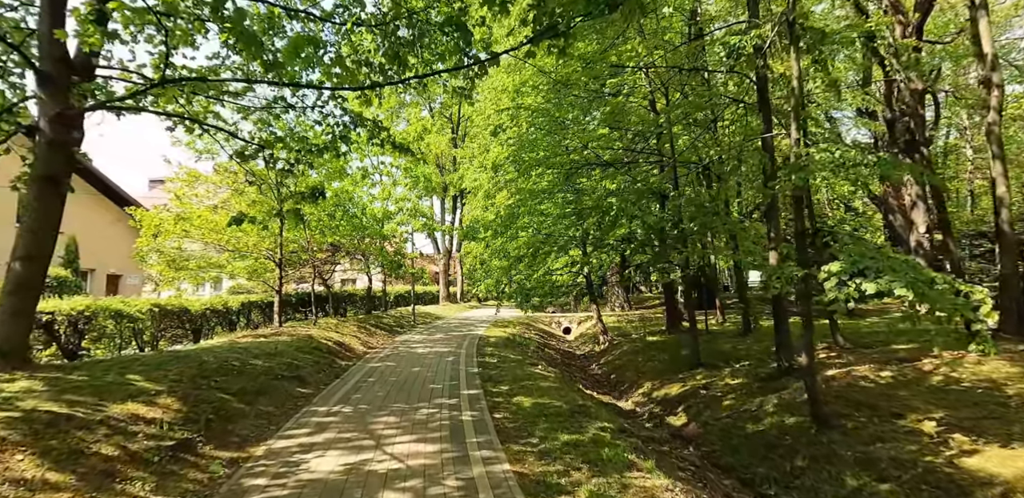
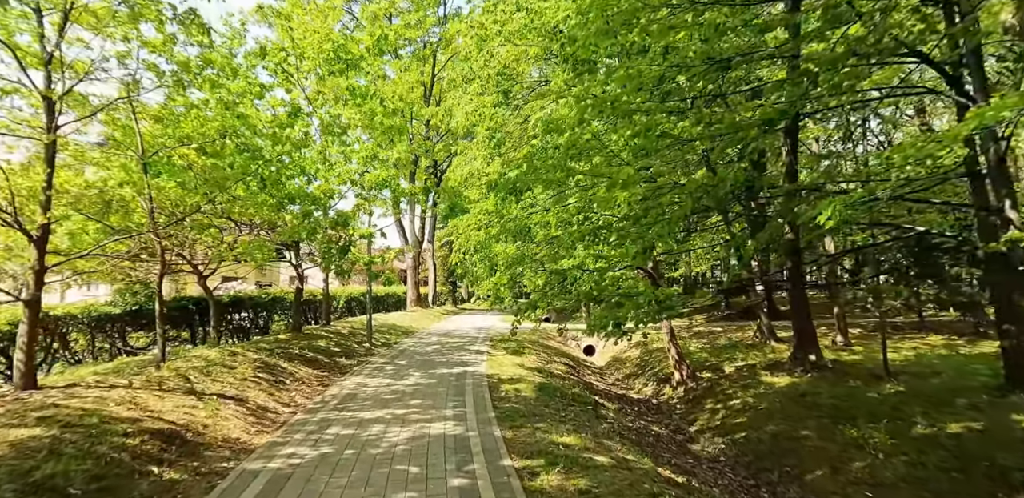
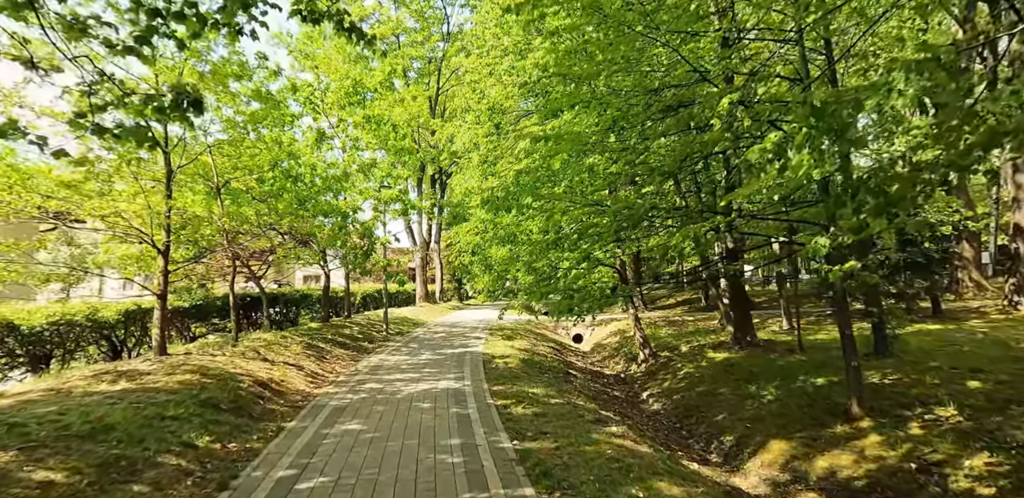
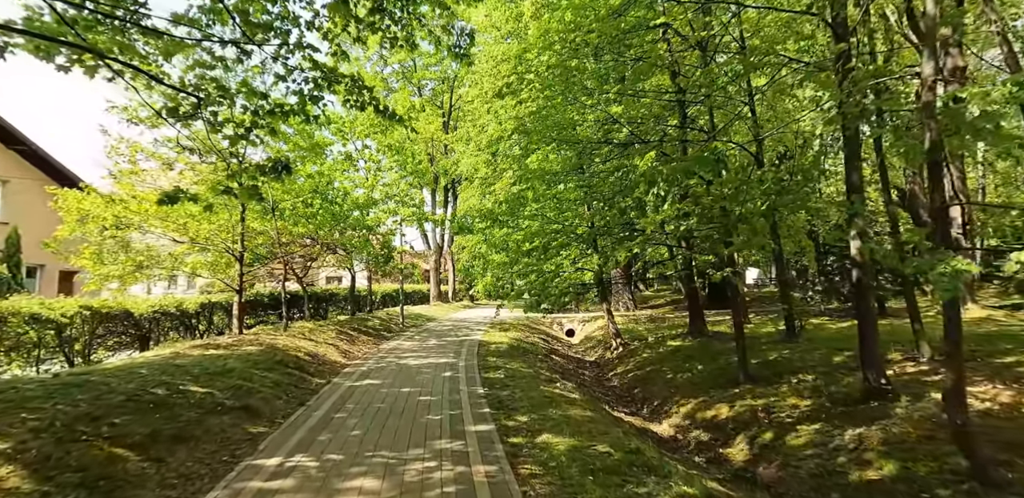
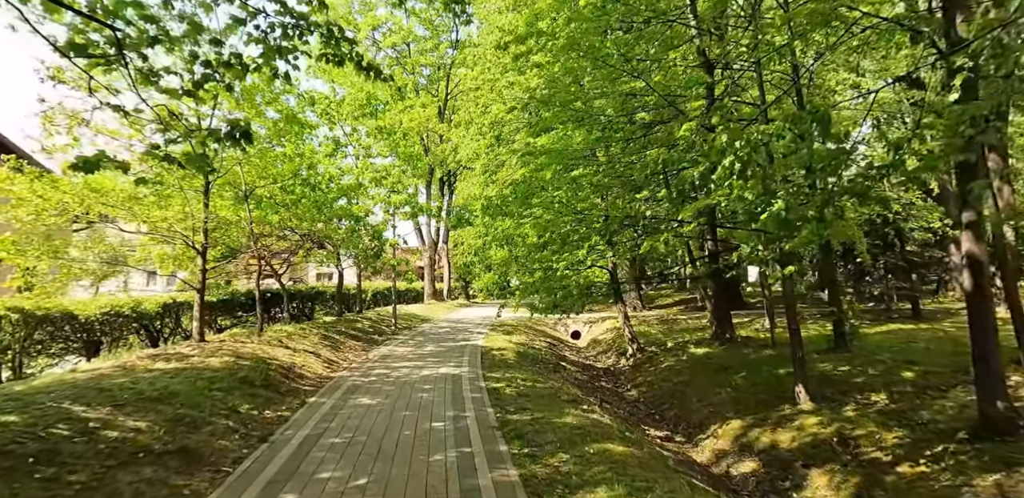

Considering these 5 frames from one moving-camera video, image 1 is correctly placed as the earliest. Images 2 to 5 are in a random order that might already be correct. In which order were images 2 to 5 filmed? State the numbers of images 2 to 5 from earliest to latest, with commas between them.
4, 5, 3, 2
